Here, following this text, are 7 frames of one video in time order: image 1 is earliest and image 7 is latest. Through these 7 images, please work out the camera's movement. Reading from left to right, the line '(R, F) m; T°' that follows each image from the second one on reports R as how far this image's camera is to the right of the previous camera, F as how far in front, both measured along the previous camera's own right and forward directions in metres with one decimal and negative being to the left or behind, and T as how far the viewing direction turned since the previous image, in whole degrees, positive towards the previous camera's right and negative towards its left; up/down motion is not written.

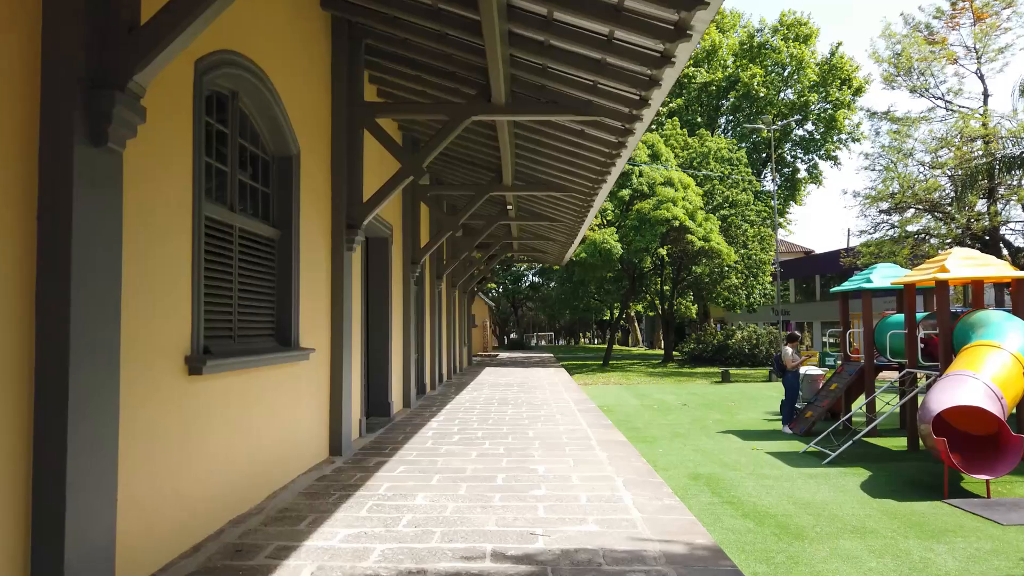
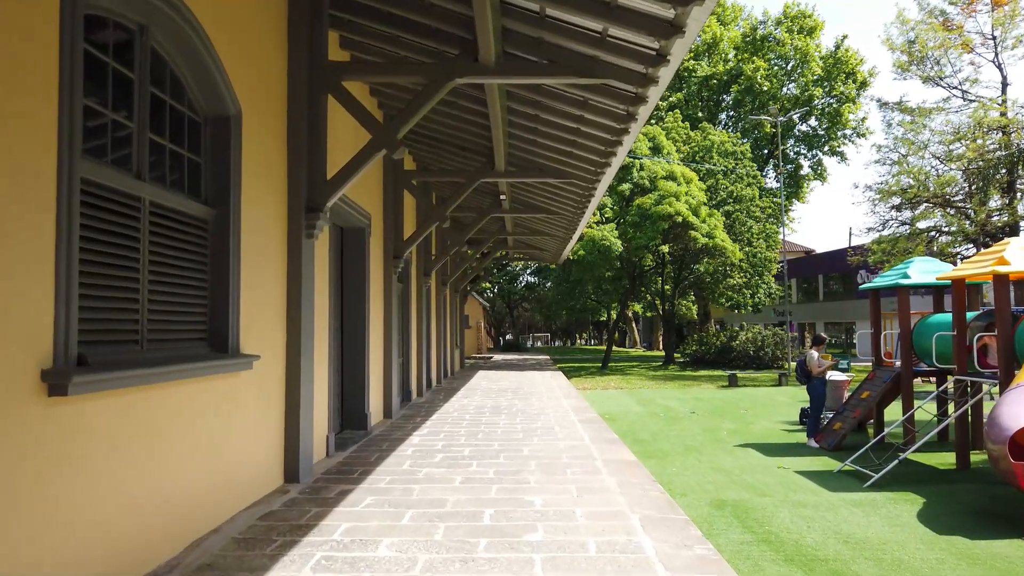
(0.0, +1.0) m; 0°
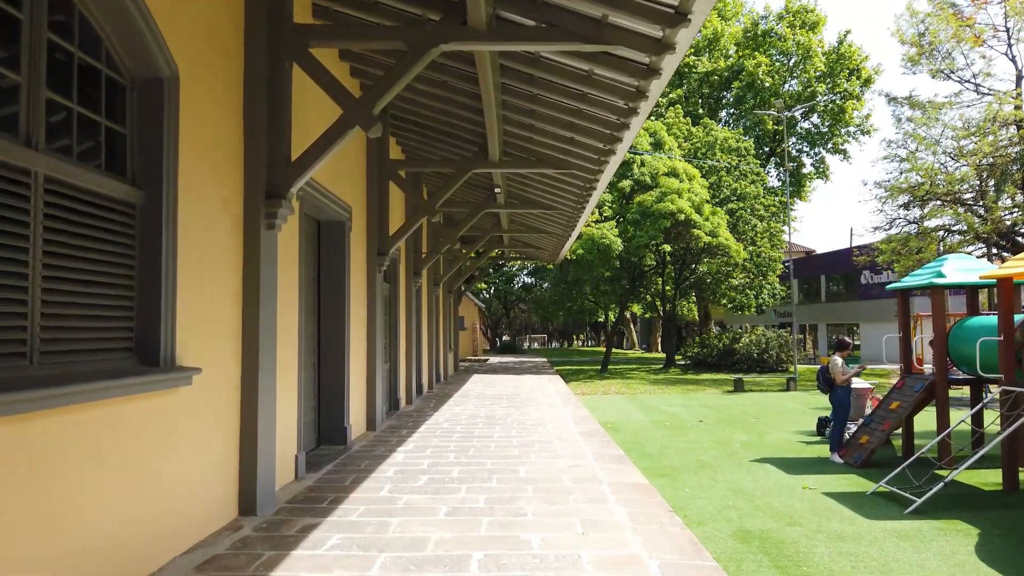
(0.0, +0.8) m; 0°
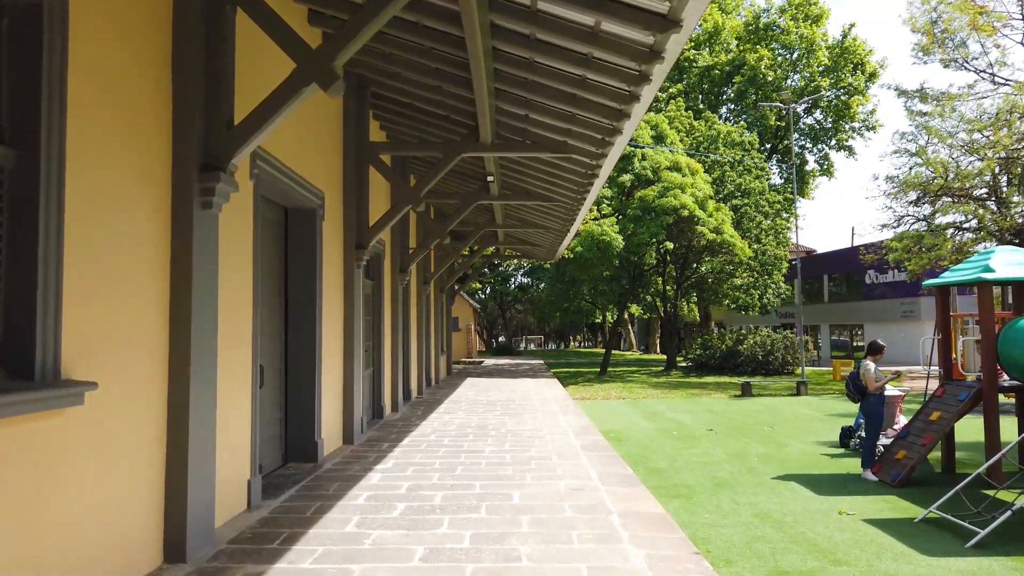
(0.0, +0.8) m; 0°
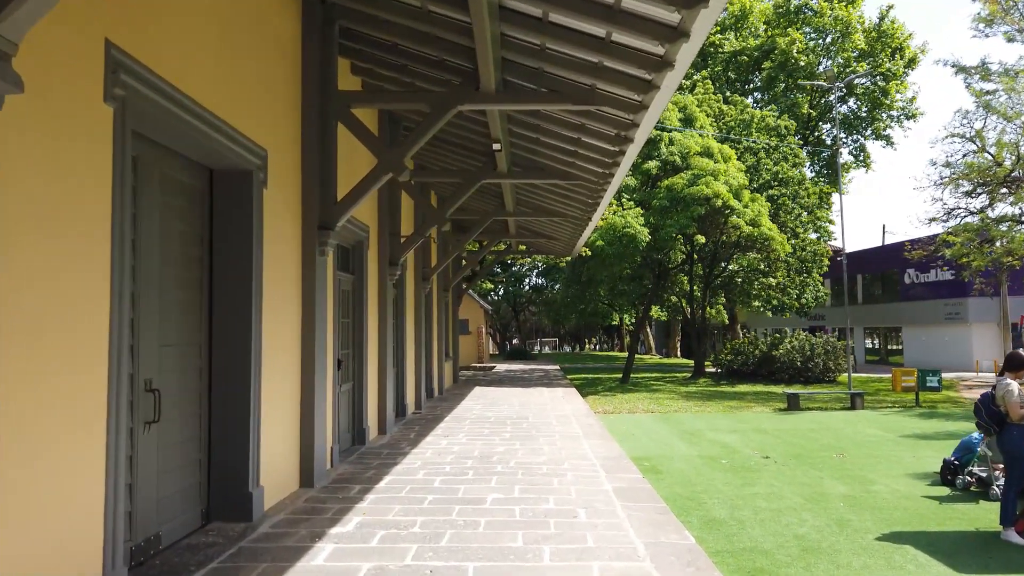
(0.0, +1.8) m; -1°
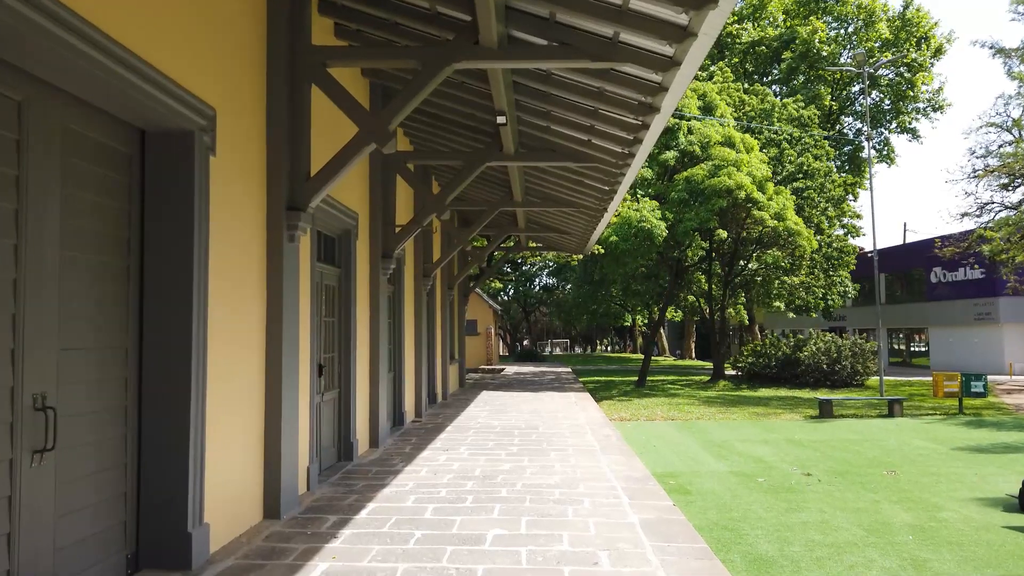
(0.0, +0.9) m; -1°
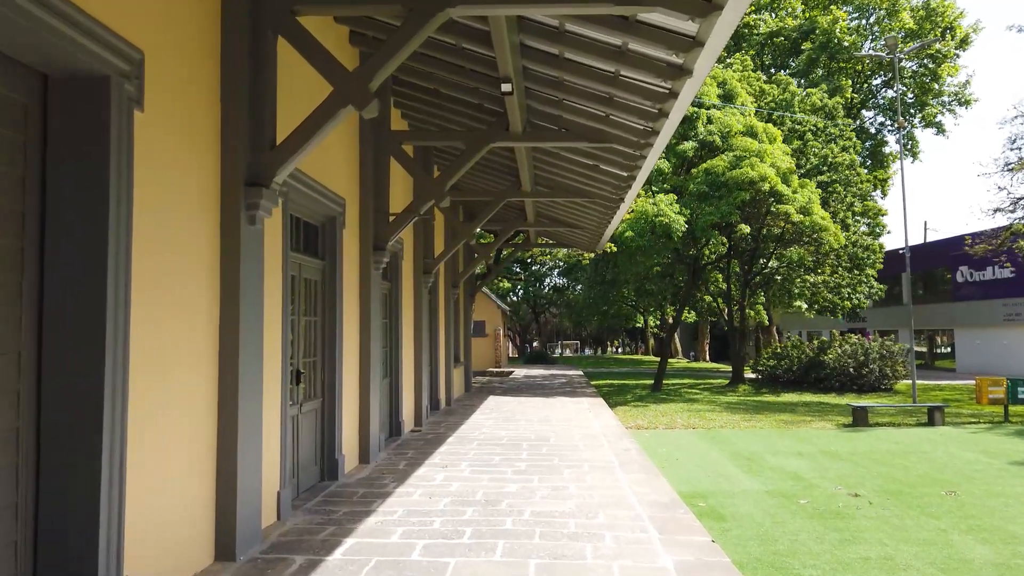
(0.0, +0.8) m; -1°
